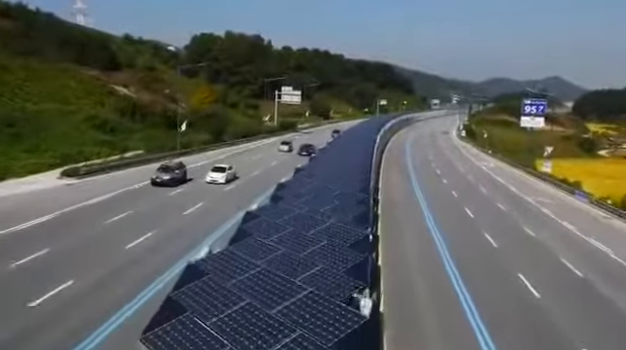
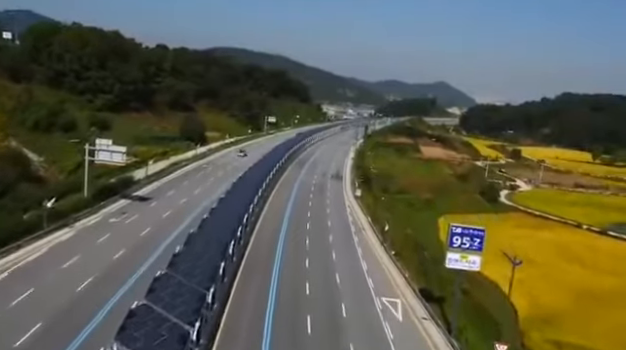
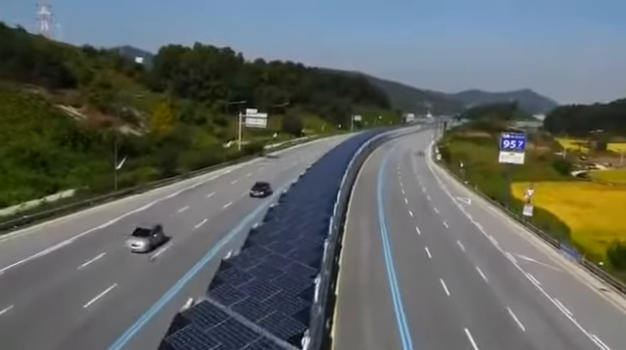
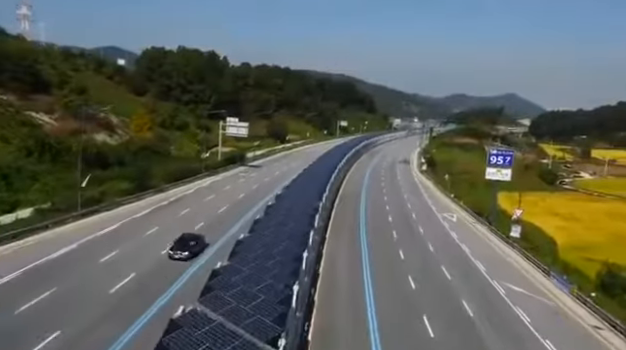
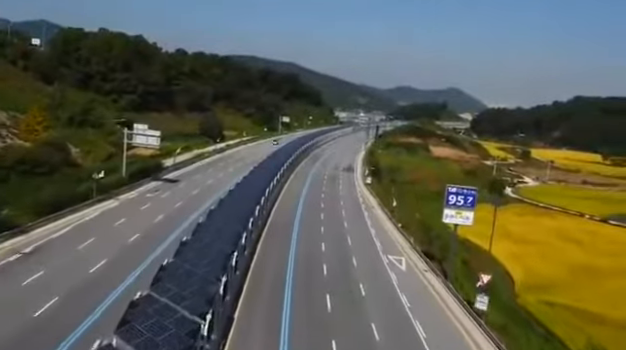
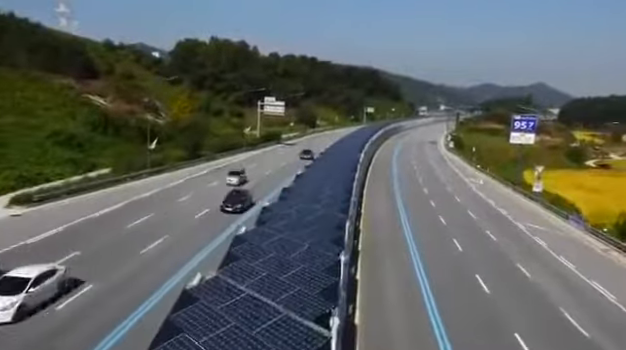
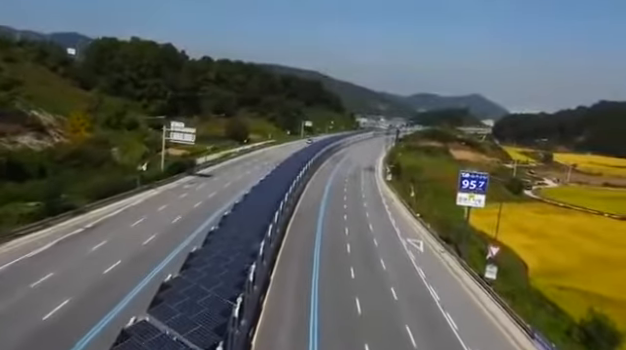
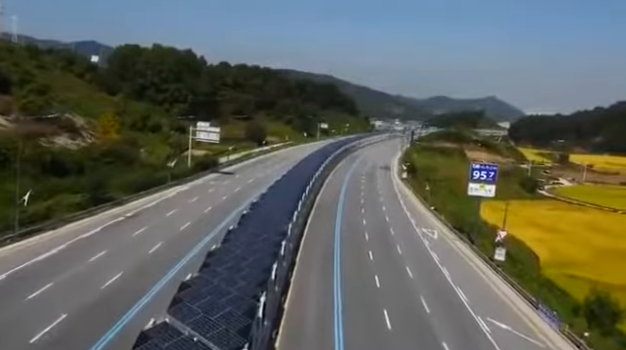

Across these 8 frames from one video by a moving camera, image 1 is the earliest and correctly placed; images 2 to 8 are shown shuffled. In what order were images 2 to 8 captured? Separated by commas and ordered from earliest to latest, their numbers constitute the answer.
6, 3, 4, 8, 7, 5, 2
